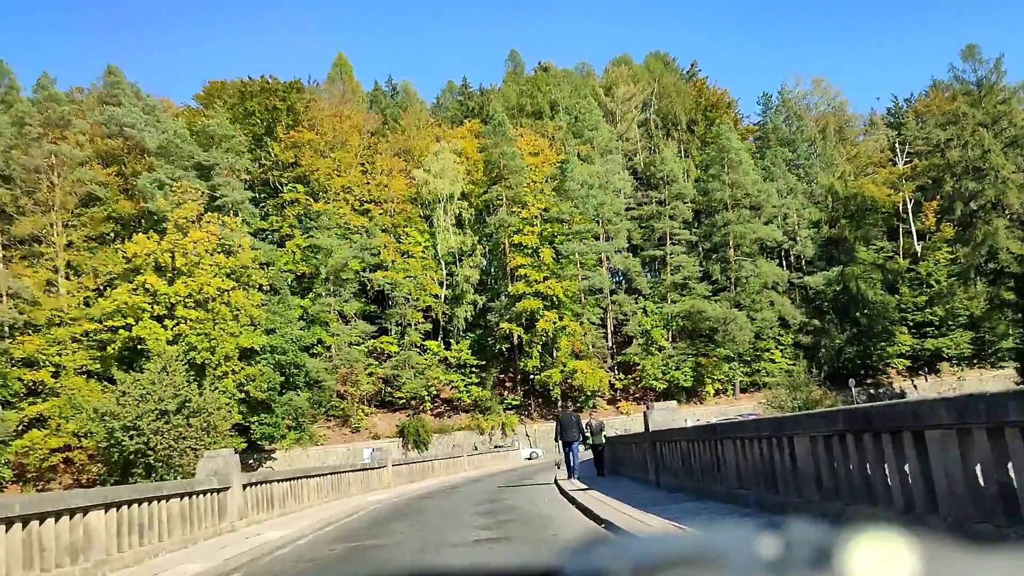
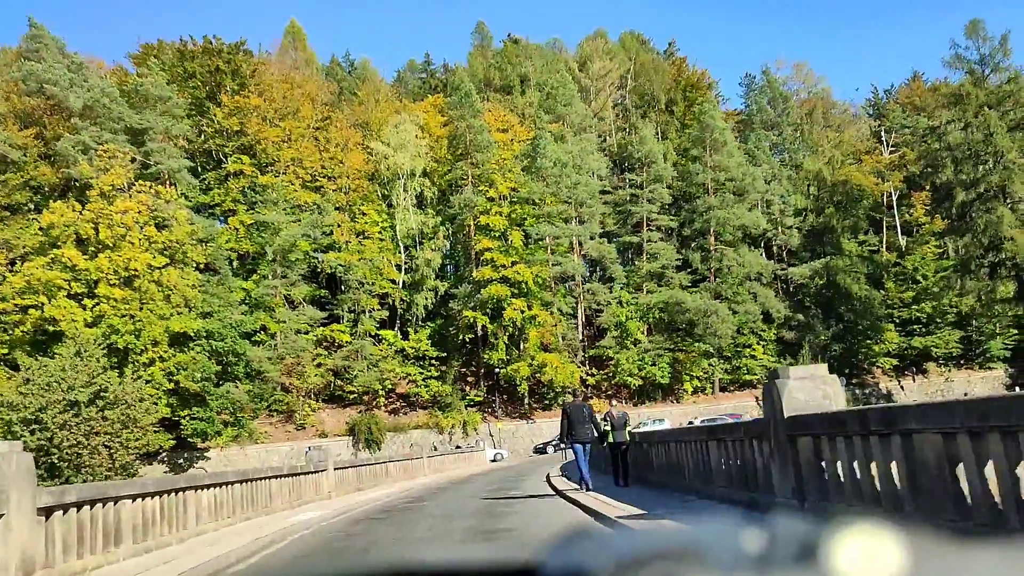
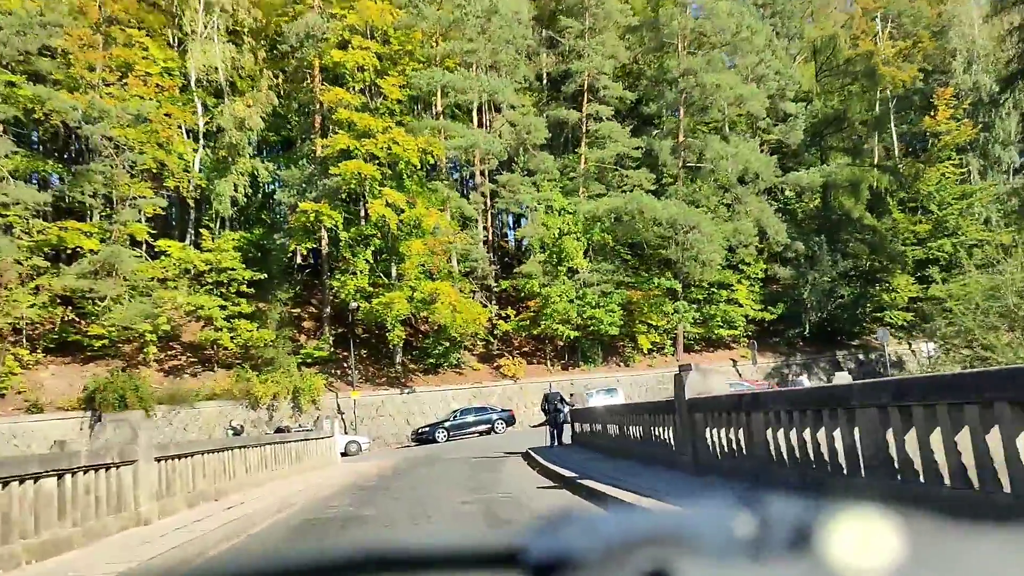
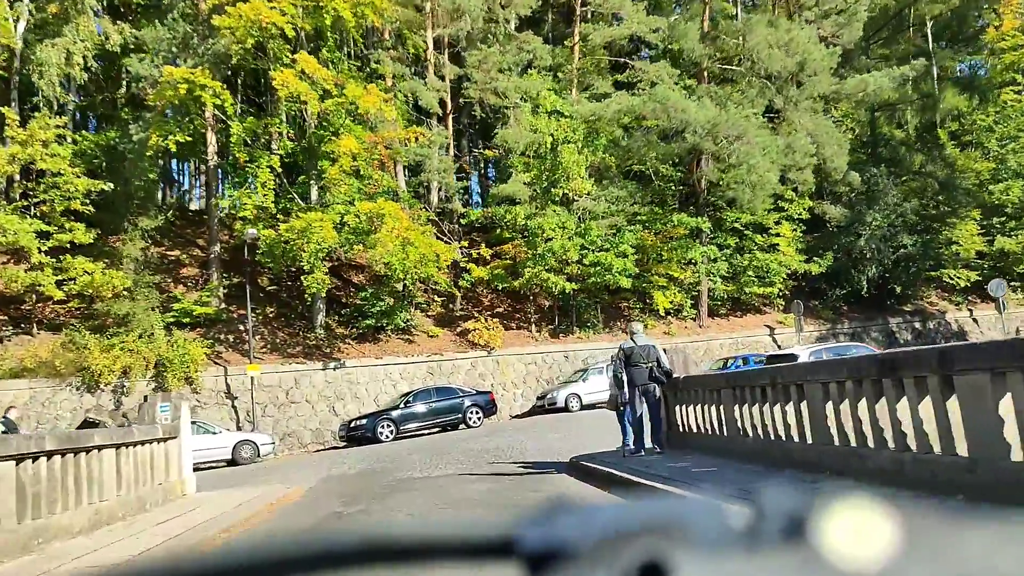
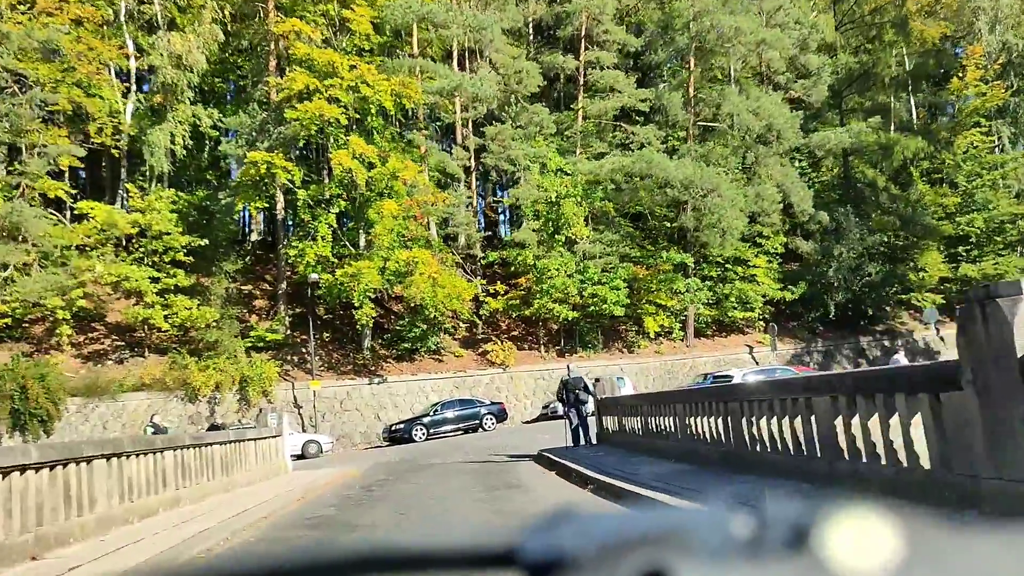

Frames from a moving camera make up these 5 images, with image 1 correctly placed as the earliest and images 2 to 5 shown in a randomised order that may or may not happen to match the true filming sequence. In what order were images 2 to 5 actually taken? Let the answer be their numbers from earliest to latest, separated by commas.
2, 3, 5, 4
